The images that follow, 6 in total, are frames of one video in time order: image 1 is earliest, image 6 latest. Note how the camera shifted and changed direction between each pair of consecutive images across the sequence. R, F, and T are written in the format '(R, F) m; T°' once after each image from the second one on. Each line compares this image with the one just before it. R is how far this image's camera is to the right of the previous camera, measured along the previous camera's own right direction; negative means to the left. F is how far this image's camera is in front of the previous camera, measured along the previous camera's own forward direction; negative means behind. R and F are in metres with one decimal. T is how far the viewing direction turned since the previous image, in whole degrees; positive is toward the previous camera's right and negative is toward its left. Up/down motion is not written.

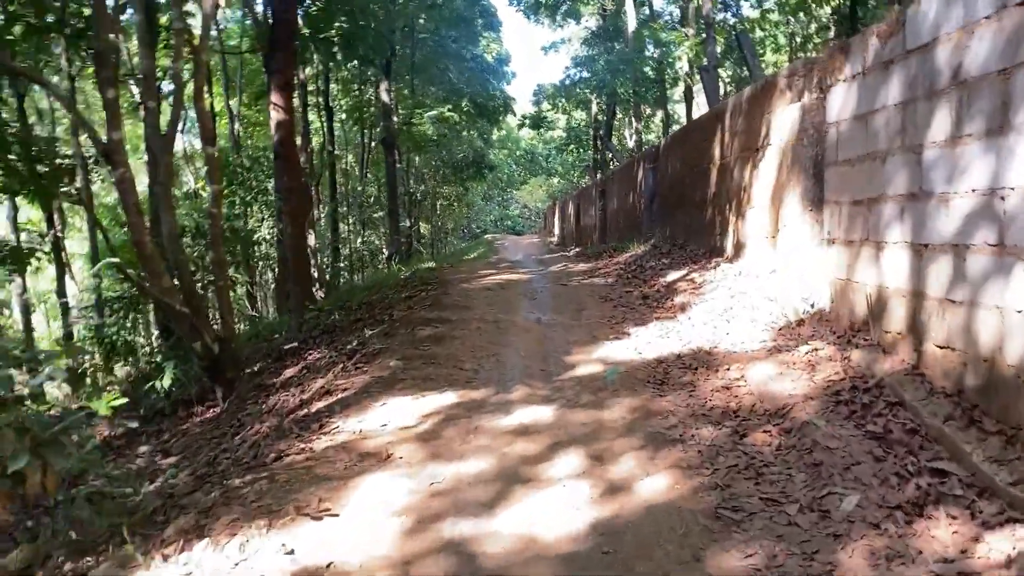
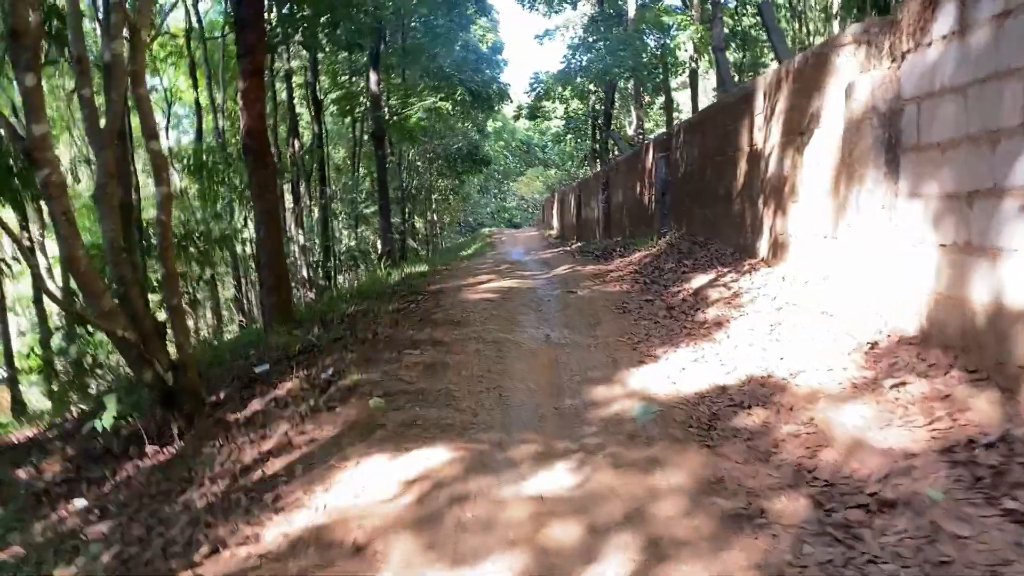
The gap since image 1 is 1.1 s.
(0.0, +1.1) m; 0°
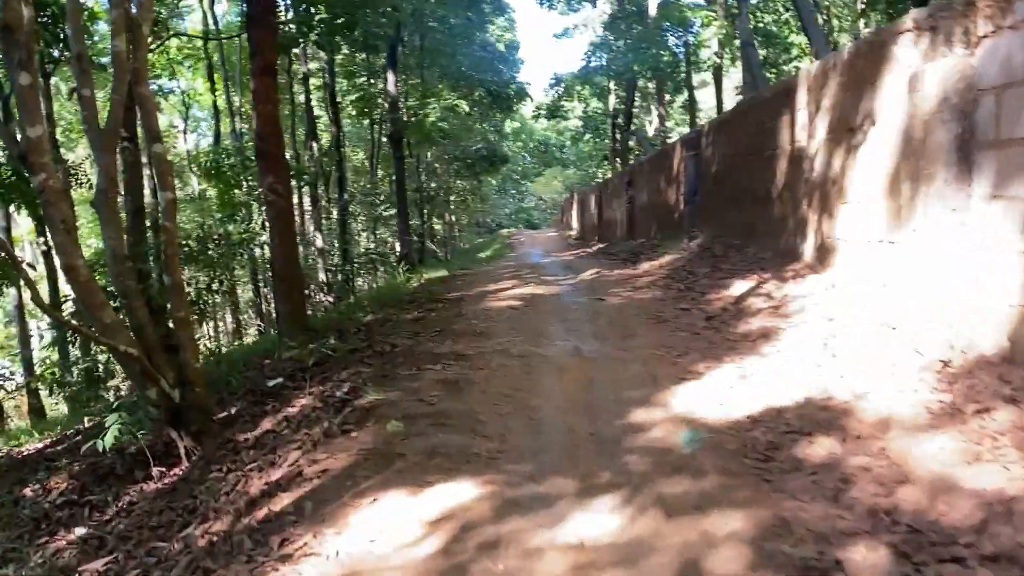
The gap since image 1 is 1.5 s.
(-0.1, +0.4) m; -1°
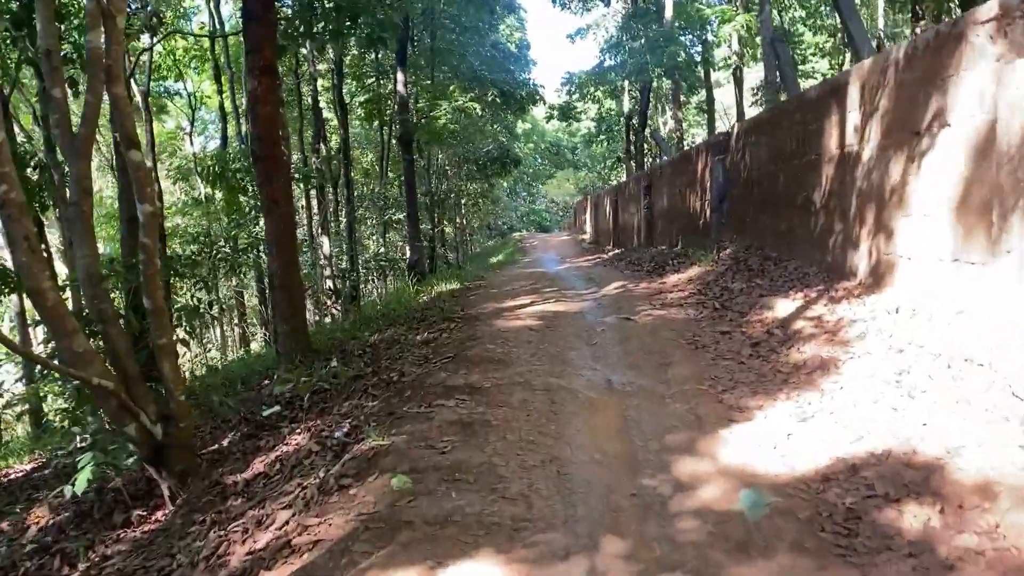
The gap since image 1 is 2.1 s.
(-0.1, +0.7) m; -1°
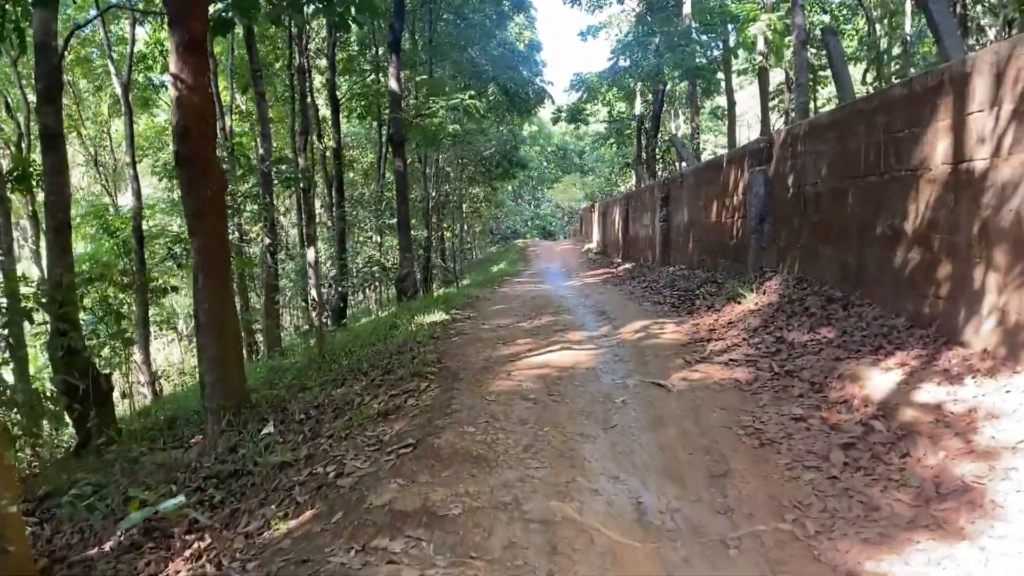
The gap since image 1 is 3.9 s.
(+0.1, +1.7) m; 0°
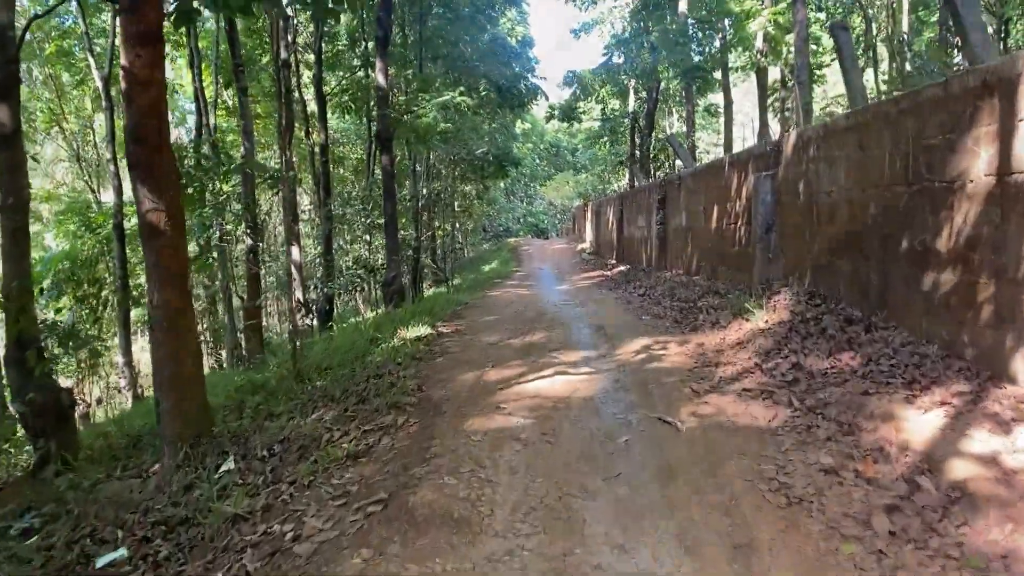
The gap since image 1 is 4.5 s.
(0.0, +0.6) m; +1°
